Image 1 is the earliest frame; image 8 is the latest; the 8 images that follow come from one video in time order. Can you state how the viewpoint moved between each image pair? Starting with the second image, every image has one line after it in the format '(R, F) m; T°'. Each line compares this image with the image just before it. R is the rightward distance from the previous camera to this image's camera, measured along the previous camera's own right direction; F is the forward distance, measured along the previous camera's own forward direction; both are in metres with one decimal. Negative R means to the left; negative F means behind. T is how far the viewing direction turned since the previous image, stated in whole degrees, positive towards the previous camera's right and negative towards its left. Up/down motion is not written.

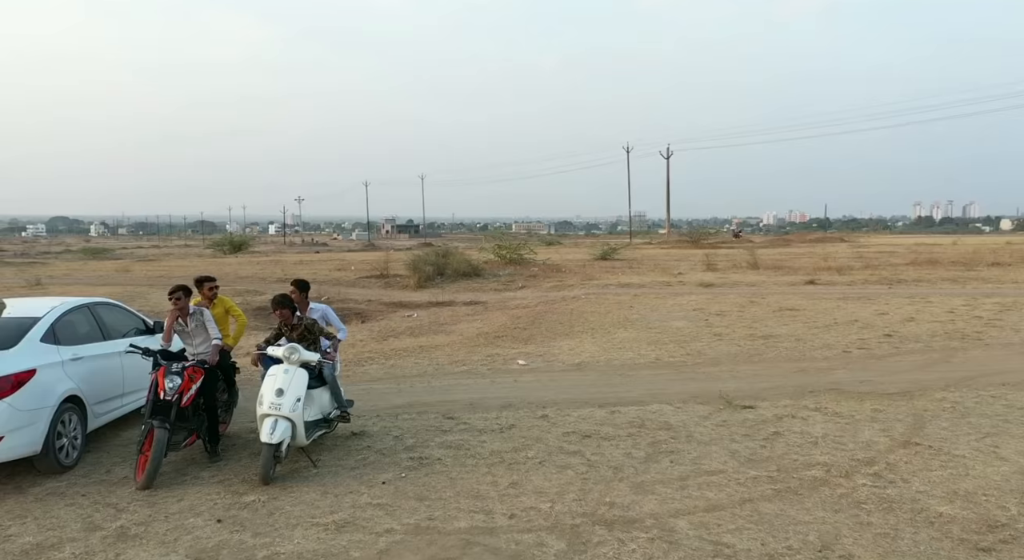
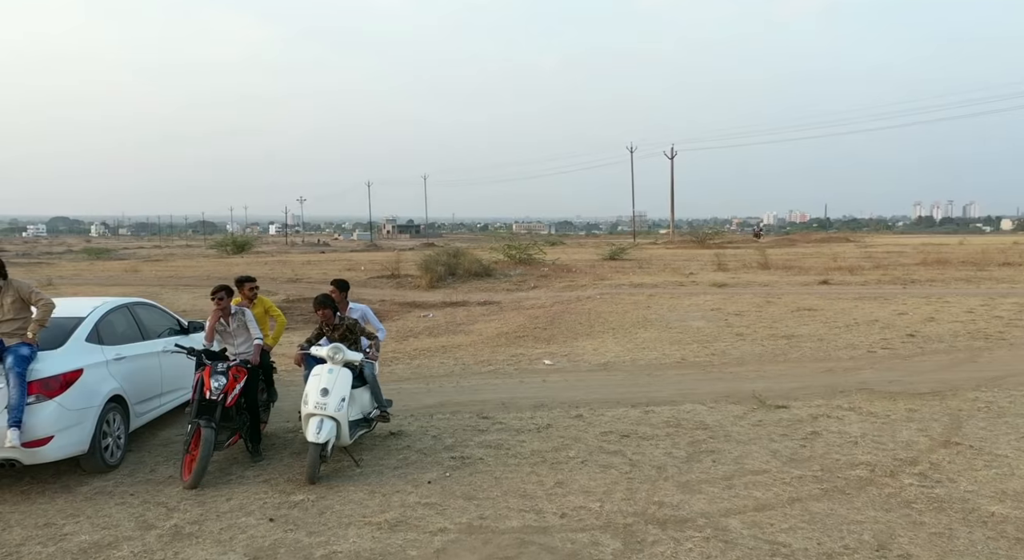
(-0.3, 0.0) m; 0°
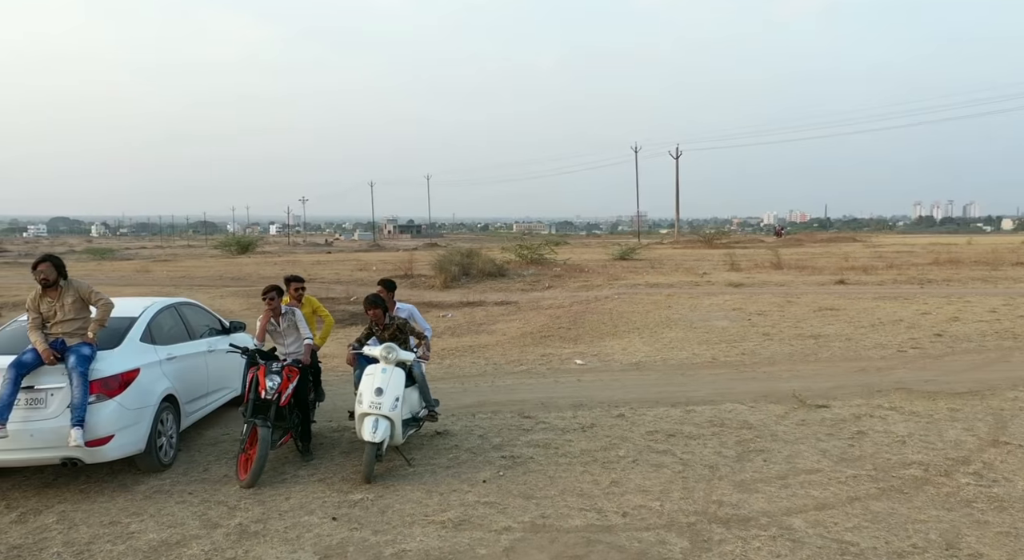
(-0.4, 0.0) m; 0°
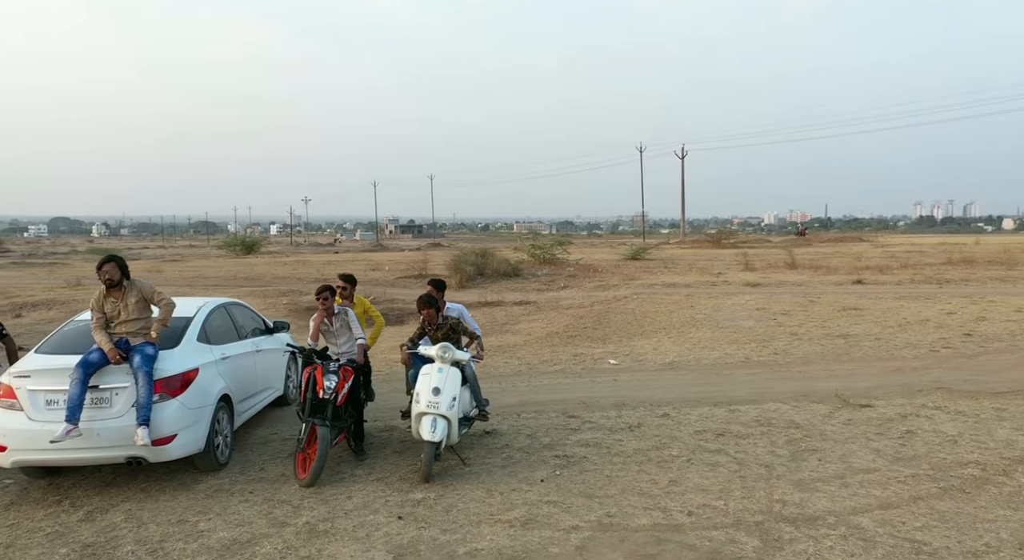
(-0.4, 0.0) m; 0°
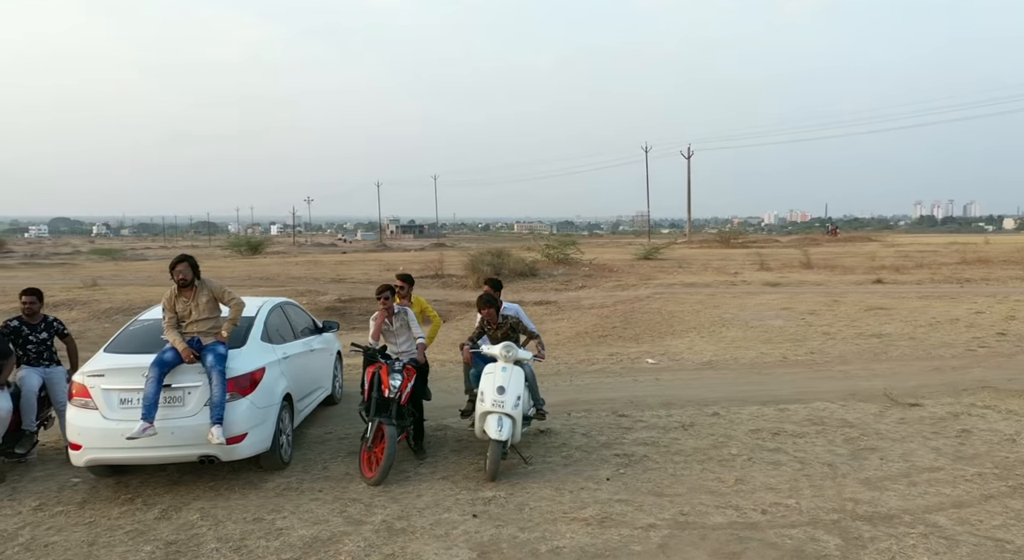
(-0.5, 0.0) m; 0°
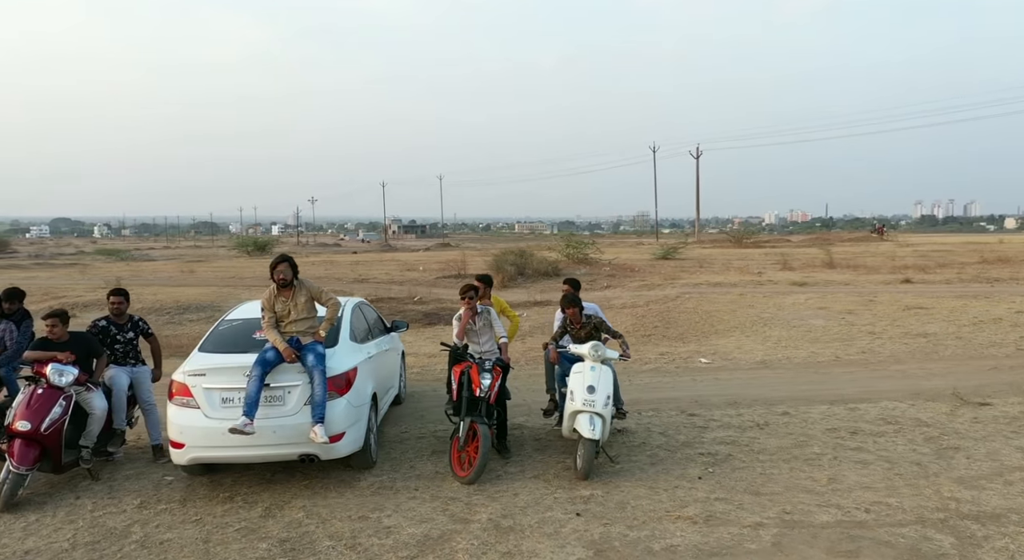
(-0.7, 0.0) m; 0°
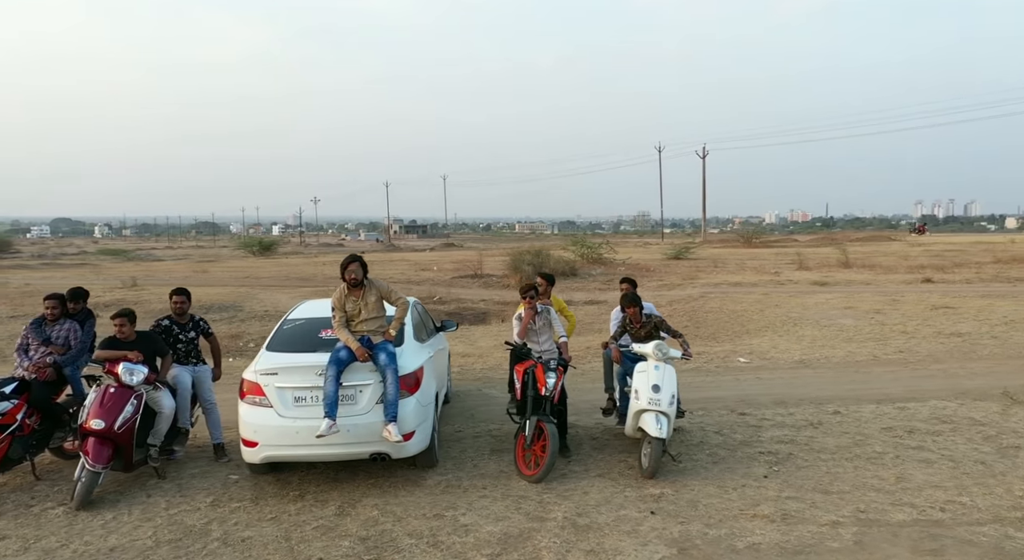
(-0.5, 0.0) m; 0°
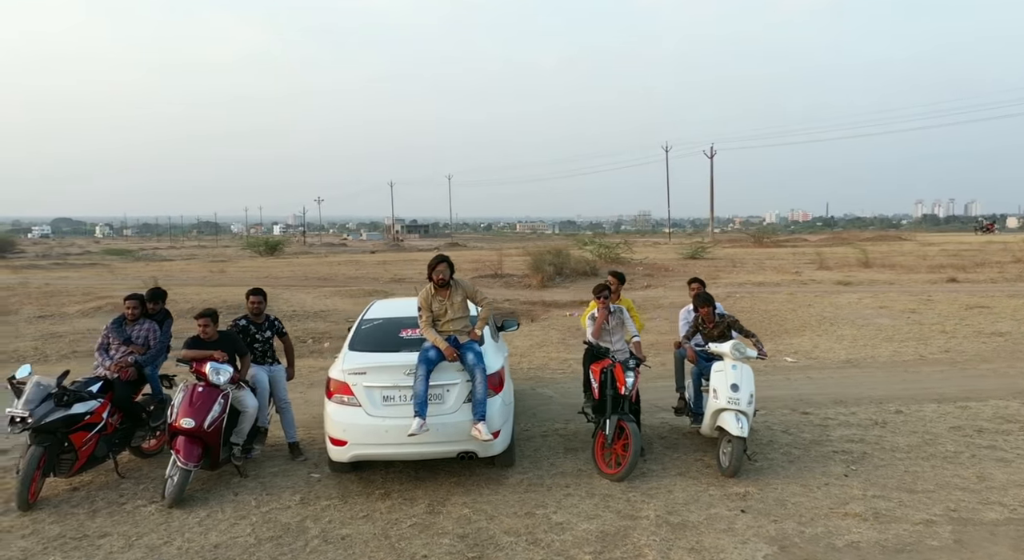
(-0.6, 0.0) m; 0°
